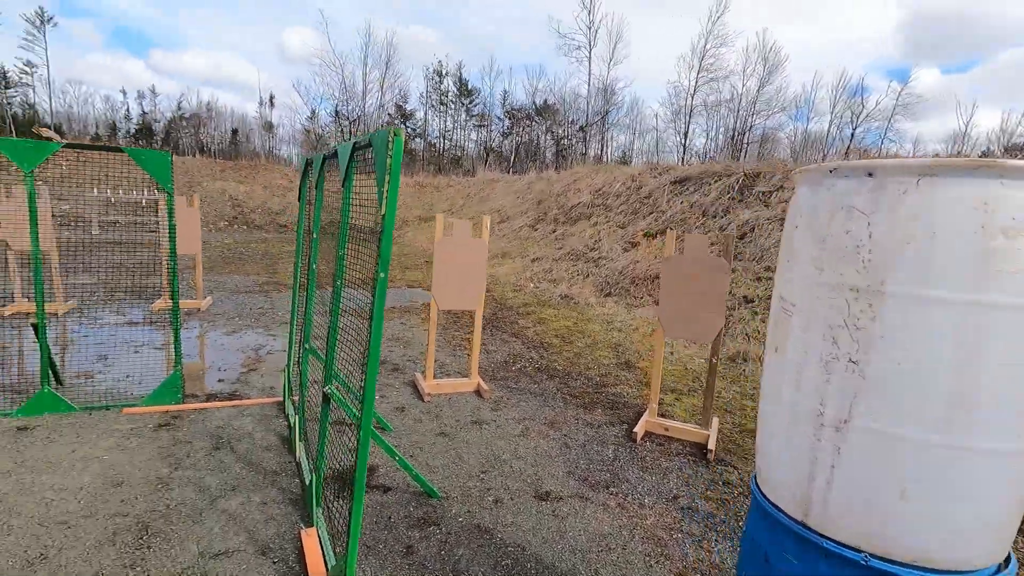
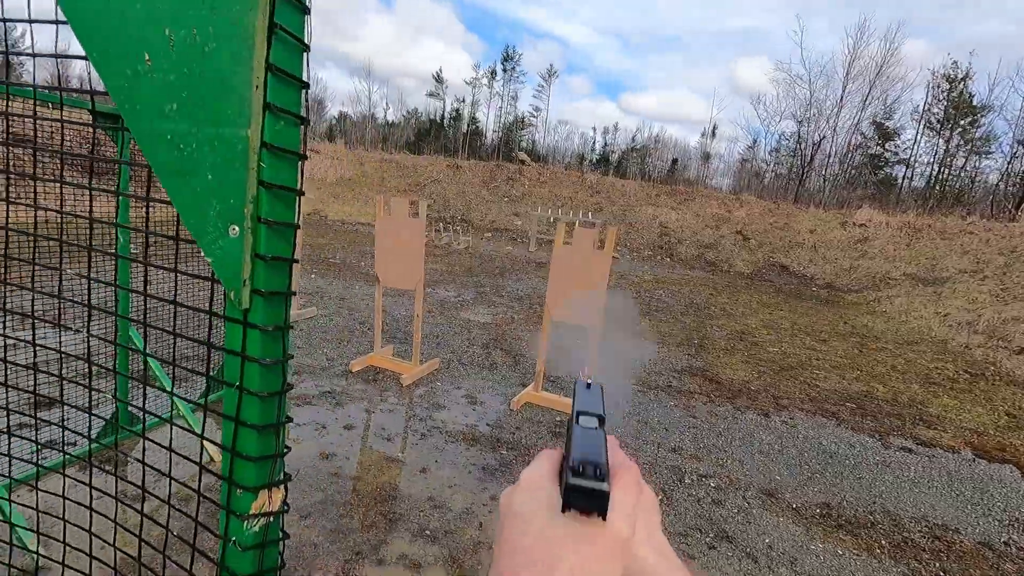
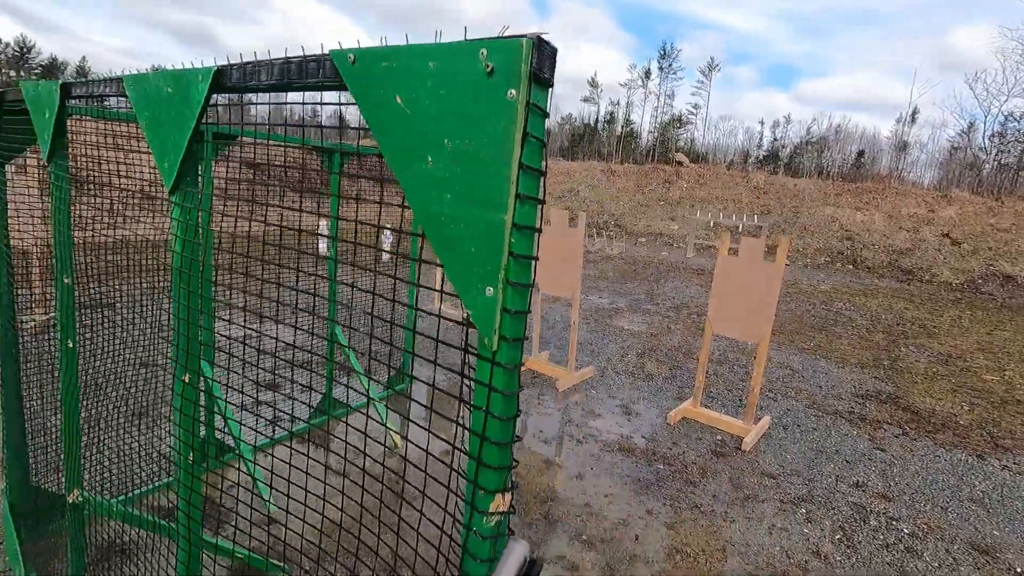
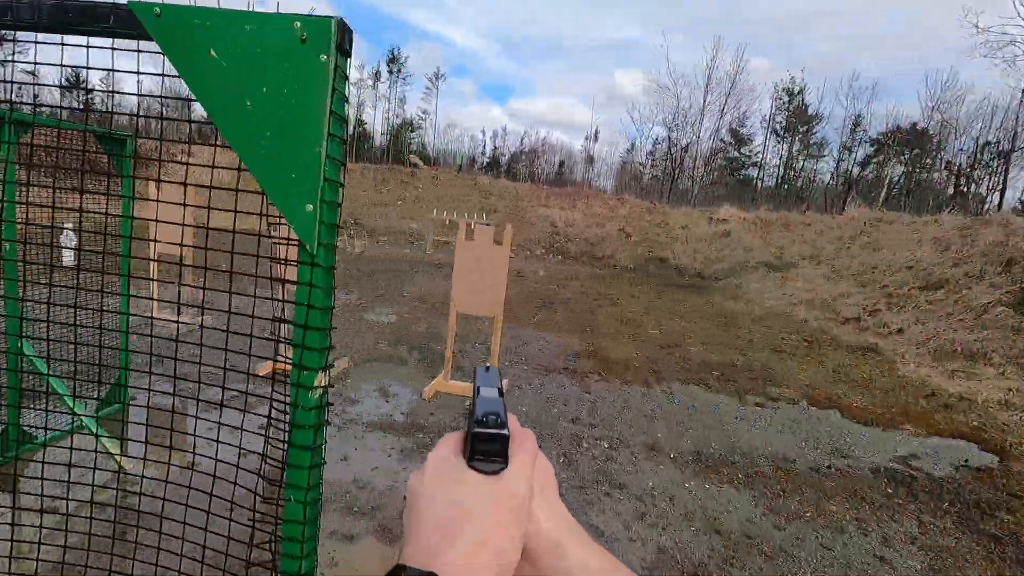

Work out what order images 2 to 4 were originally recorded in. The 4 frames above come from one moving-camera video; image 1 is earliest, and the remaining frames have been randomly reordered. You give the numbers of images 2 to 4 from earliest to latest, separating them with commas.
4, 2, 3
